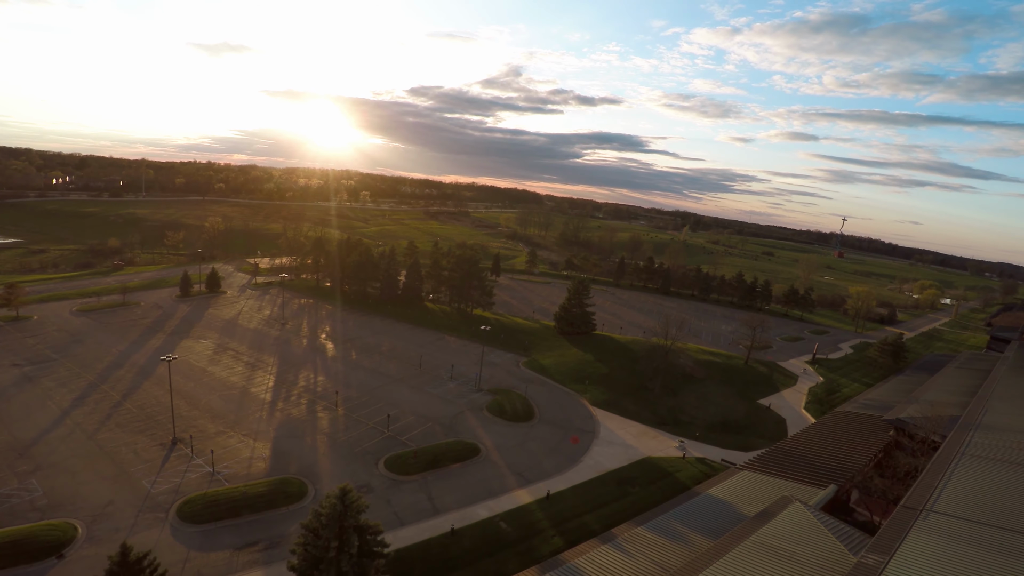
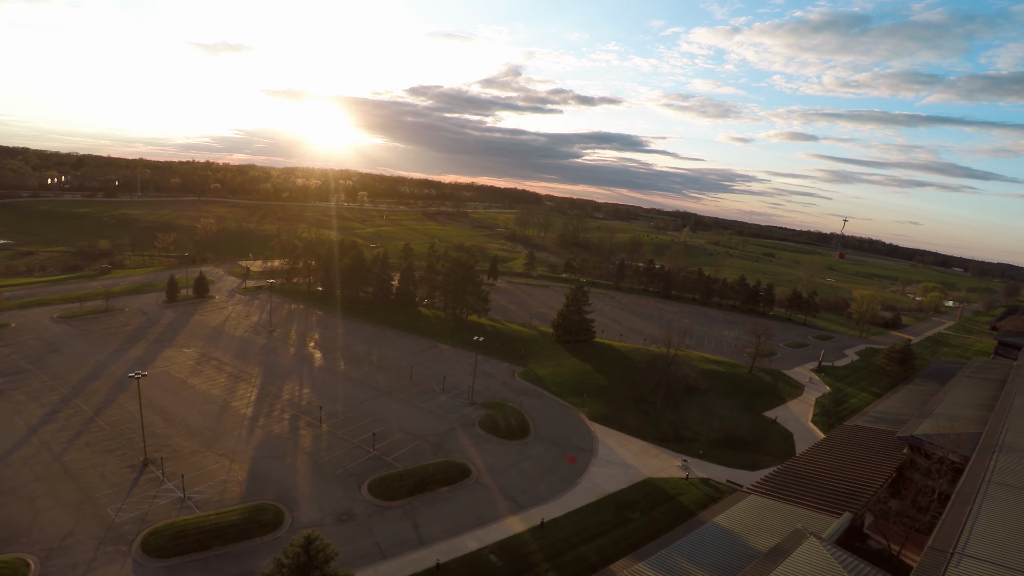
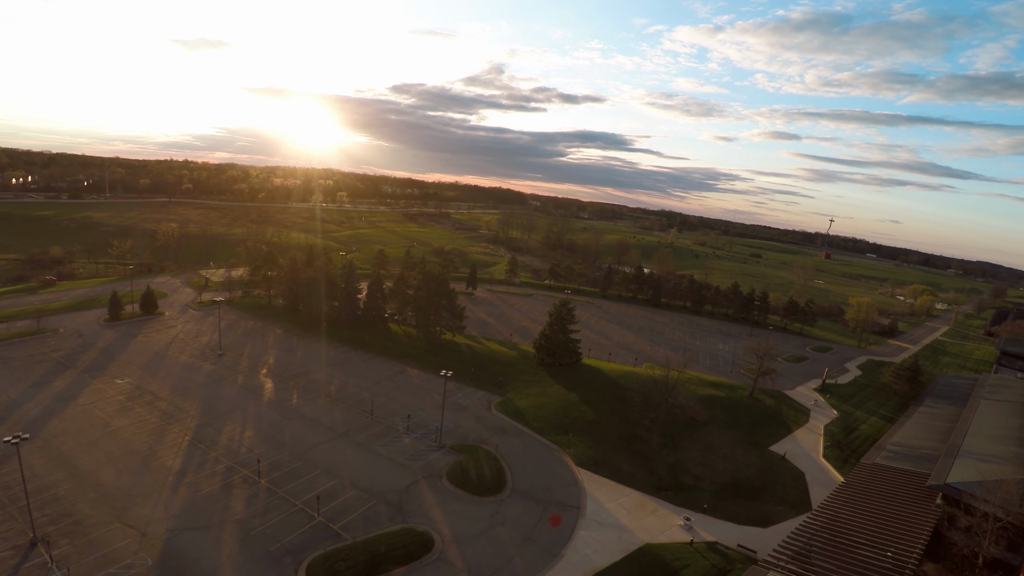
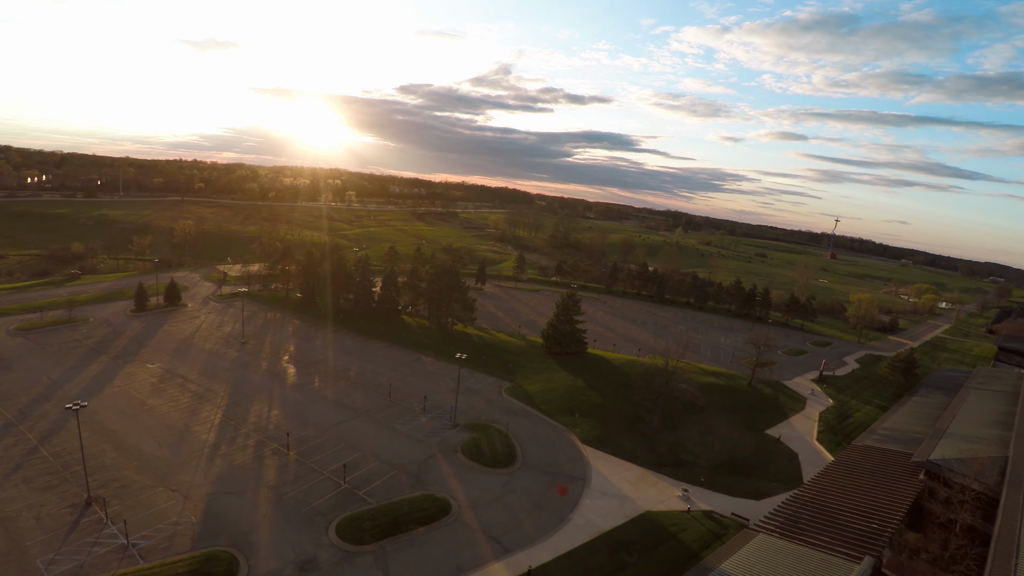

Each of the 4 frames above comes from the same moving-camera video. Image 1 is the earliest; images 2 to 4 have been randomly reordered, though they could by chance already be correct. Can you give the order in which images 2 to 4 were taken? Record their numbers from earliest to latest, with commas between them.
2, 4, 3
